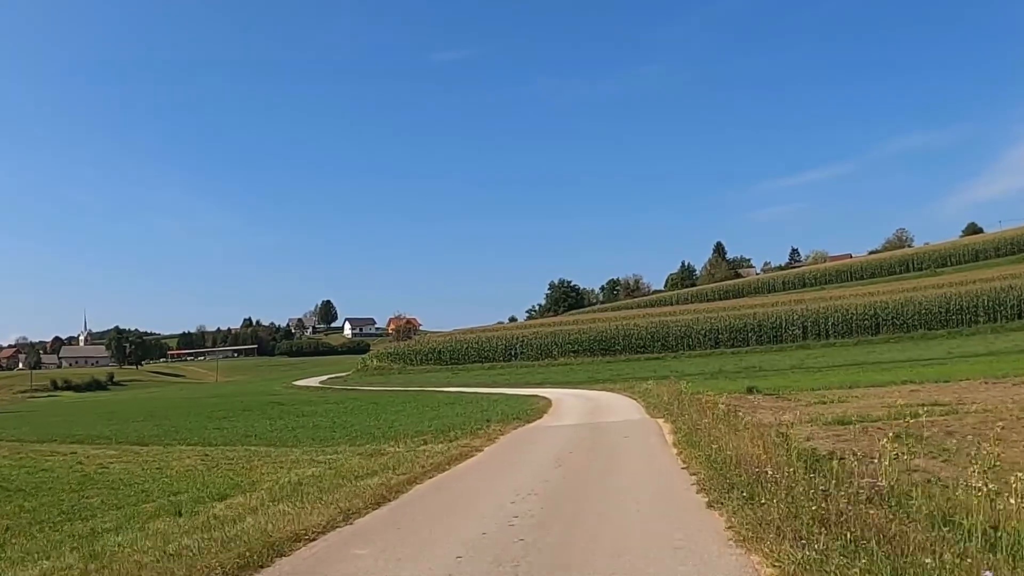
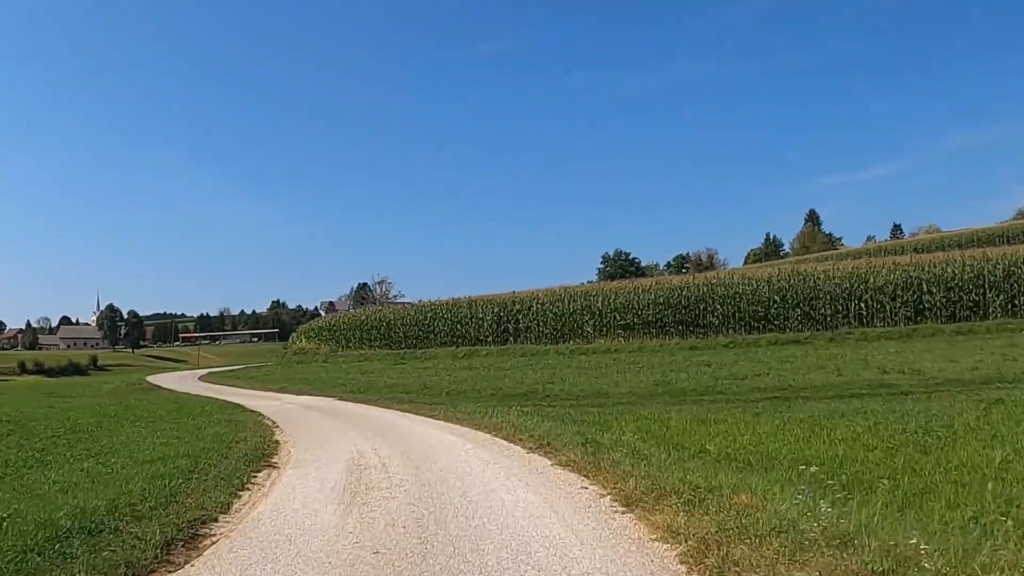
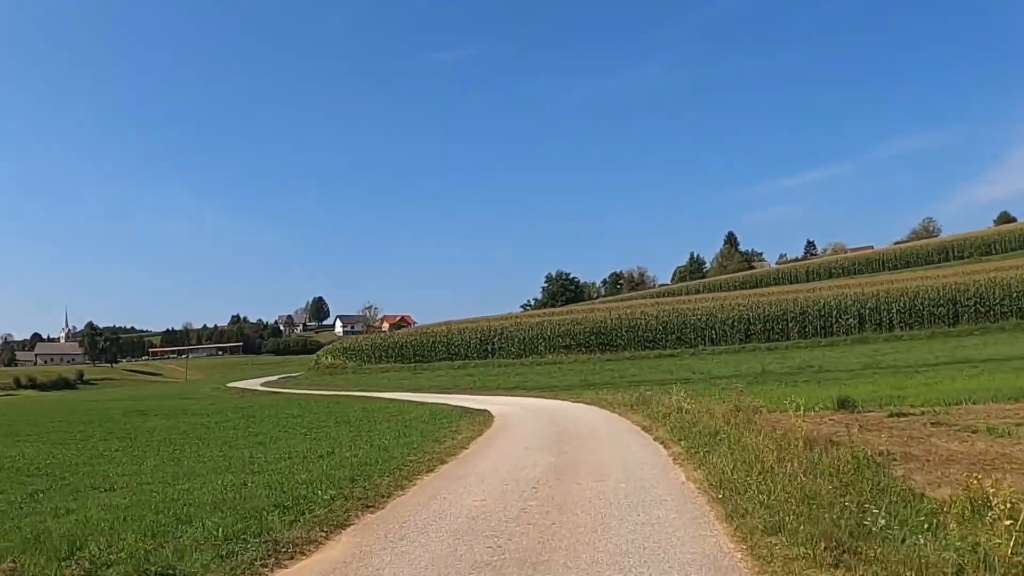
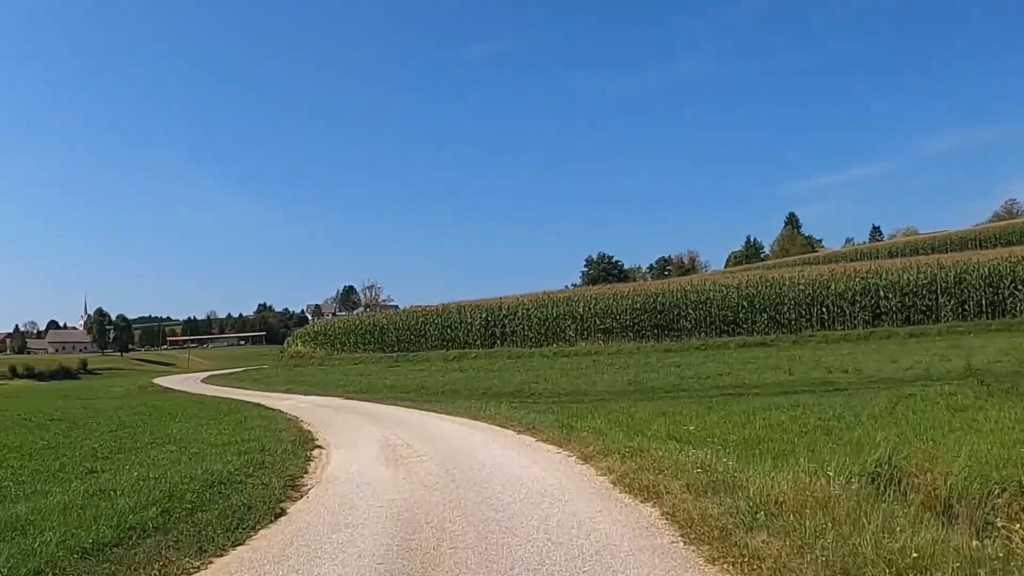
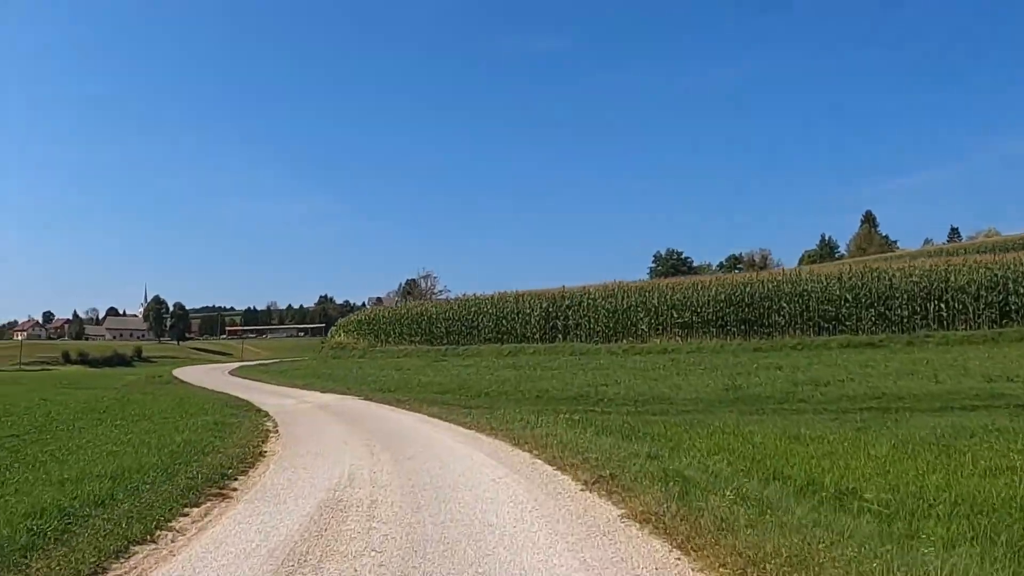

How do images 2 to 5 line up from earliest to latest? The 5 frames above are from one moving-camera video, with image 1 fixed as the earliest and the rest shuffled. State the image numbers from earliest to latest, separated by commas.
3, 4, 2, 5
